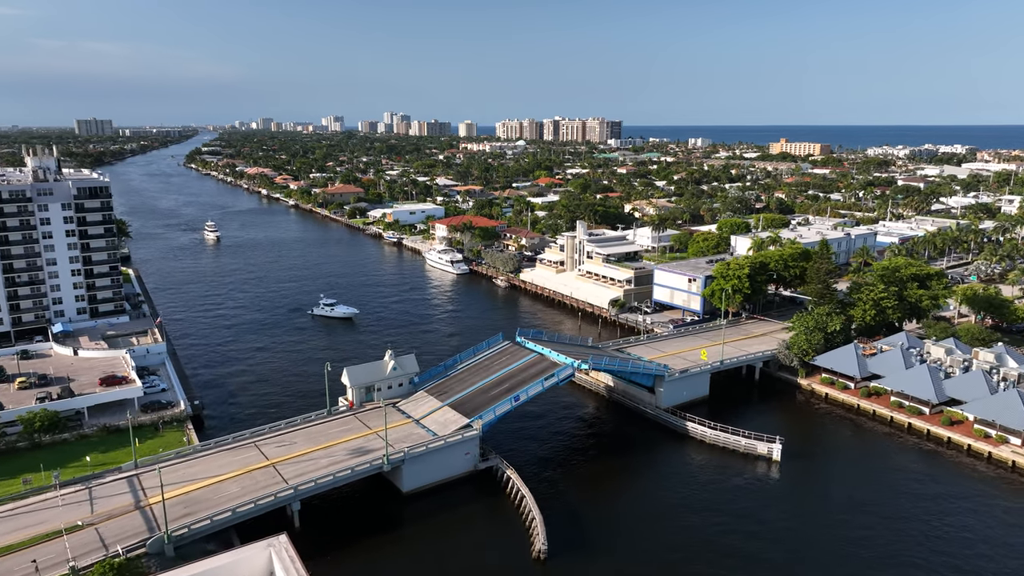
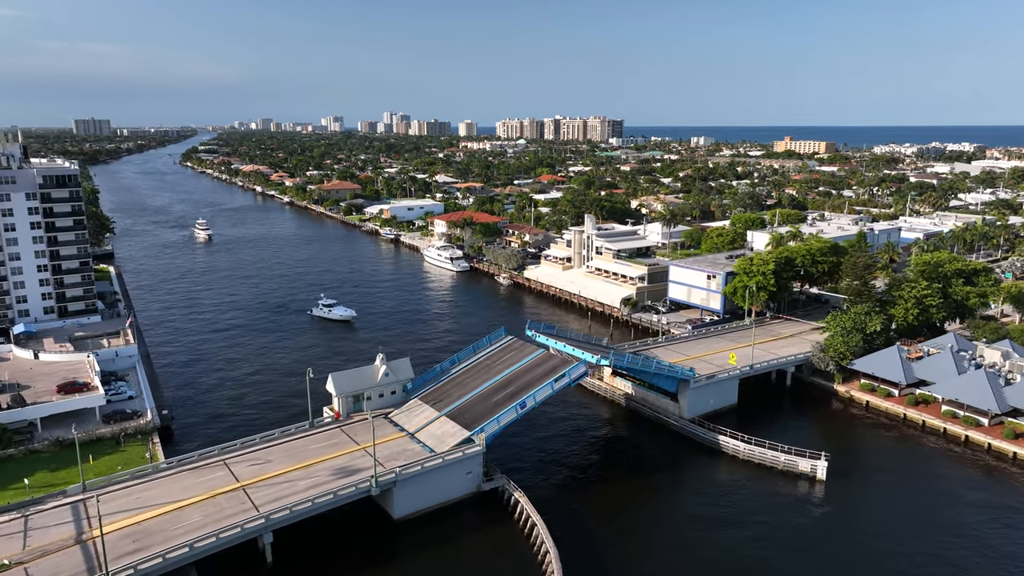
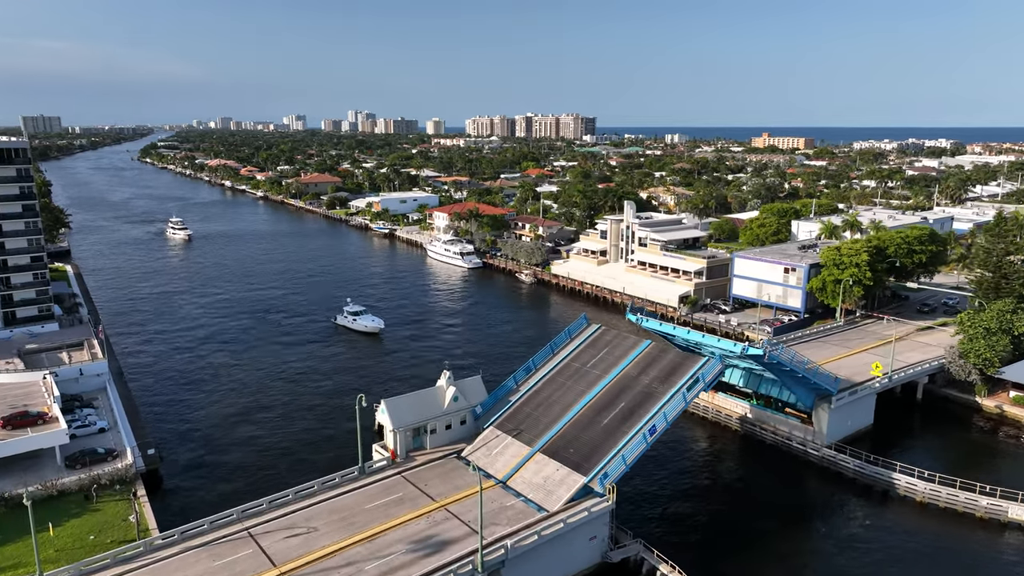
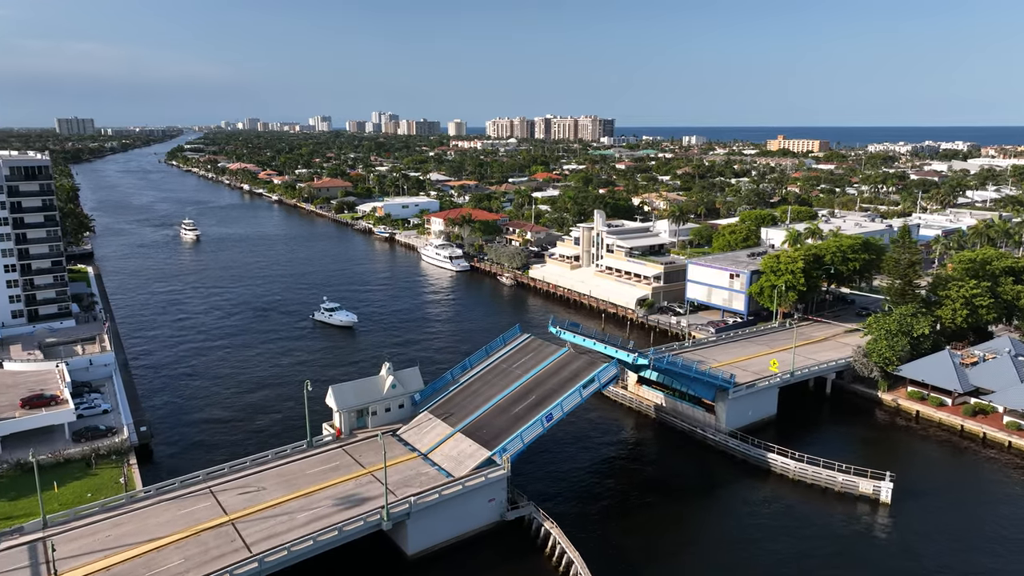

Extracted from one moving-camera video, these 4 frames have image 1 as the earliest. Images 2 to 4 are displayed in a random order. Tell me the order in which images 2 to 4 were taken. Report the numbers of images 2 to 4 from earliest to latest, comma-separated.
2, 4, 3
